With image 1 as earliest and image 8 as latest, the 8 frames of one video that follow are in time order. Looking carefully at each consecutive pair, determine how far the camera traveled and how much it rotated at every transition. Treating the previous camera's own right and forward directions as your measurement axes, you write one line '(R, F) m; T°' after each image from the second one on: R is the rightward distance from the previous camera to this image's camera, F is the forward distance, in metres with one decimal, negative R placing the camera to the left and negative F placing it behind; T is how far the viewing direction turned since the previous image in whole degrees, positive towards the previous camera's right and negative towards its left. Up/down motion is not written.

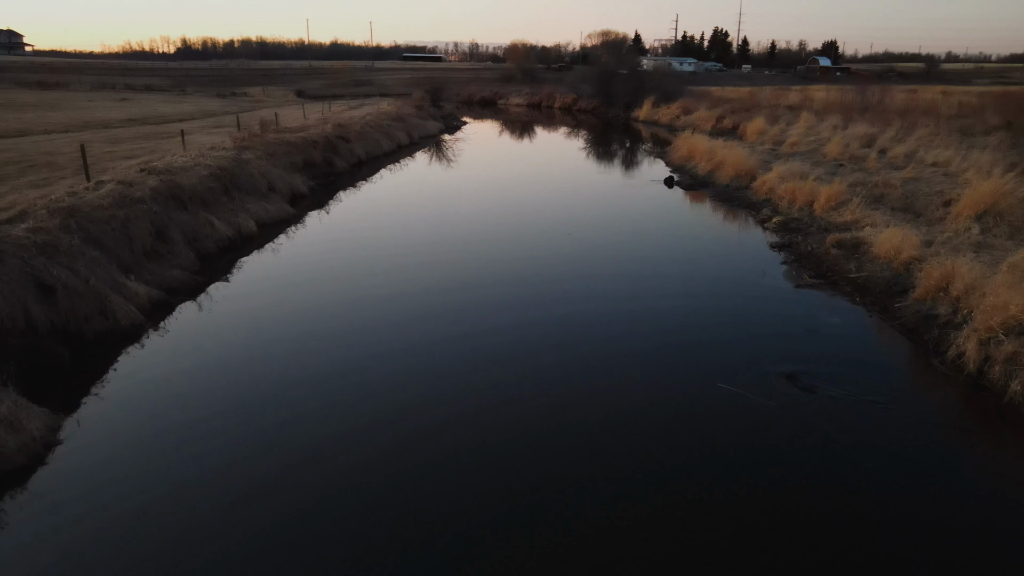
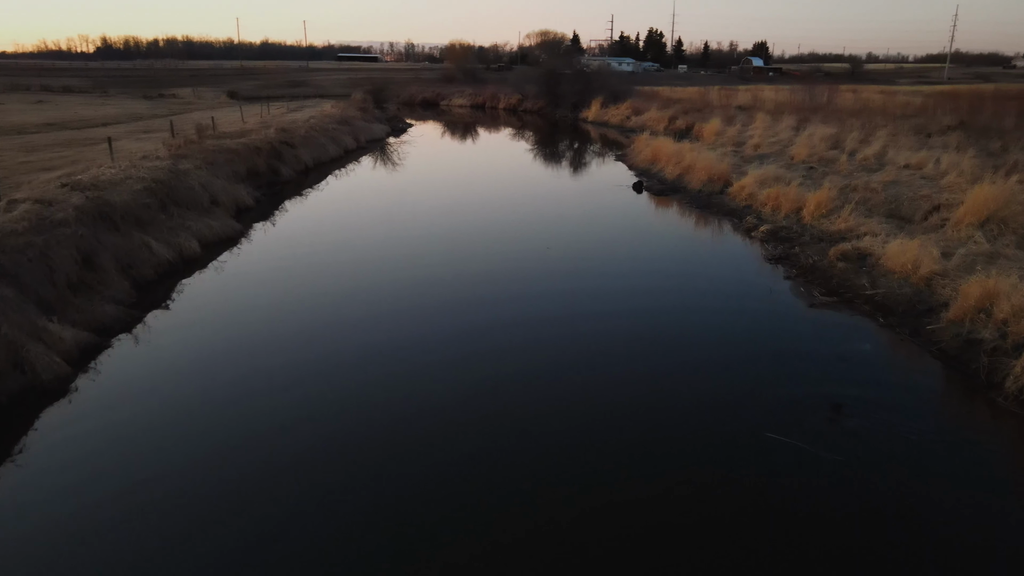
(-0.5, +0.9) m; +5°
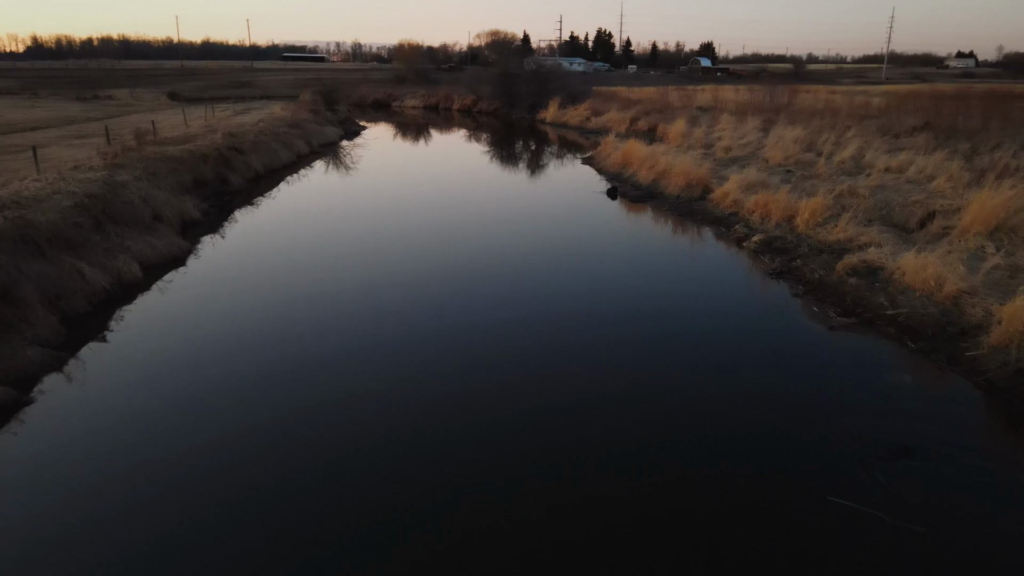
(-0.3, +0.8) m; +4°
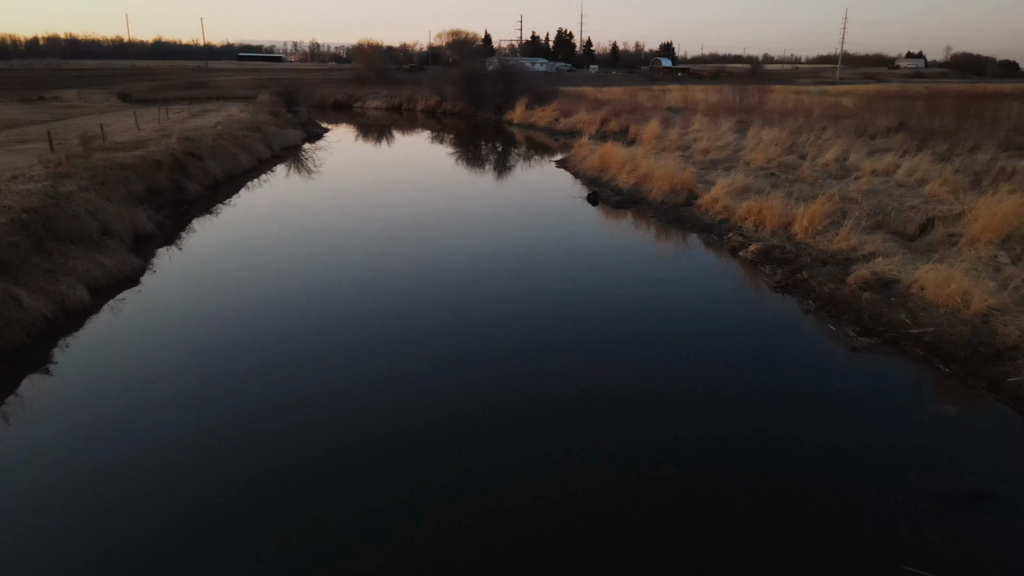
(-0.3, +0.7) m; +3°
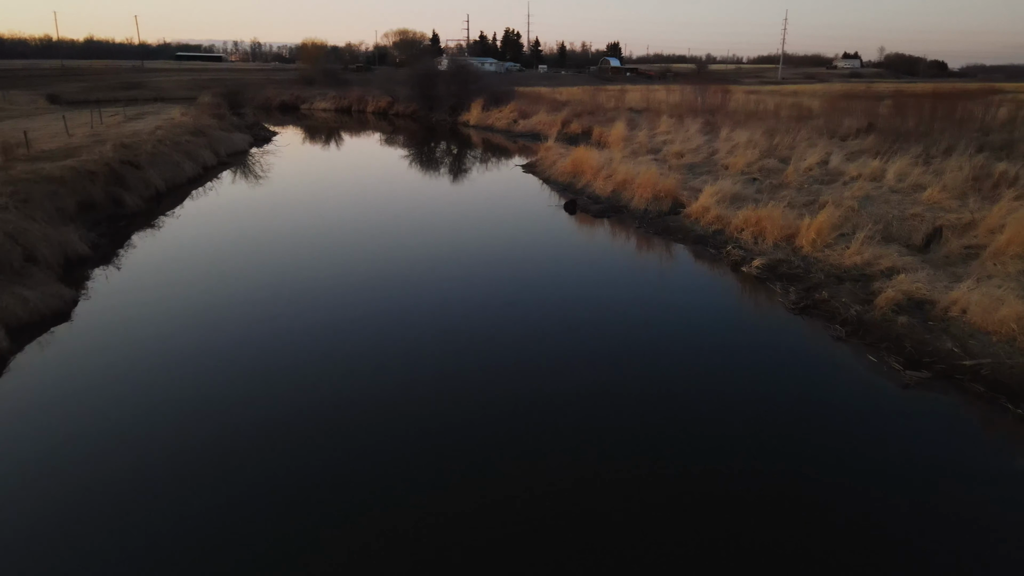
(-0.4, +0.9) m; +4°
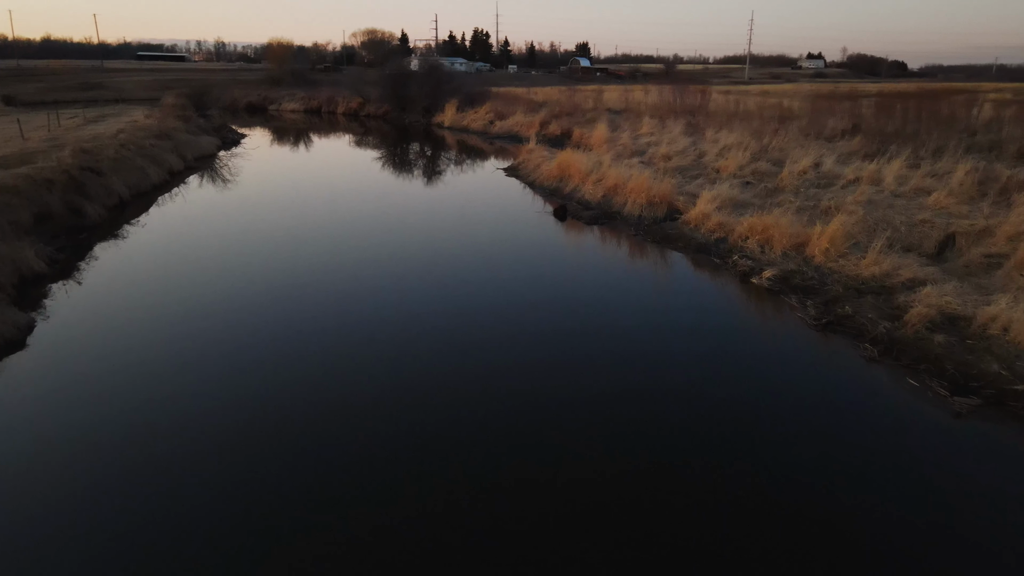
(-0.3, +0.6) m; +2°
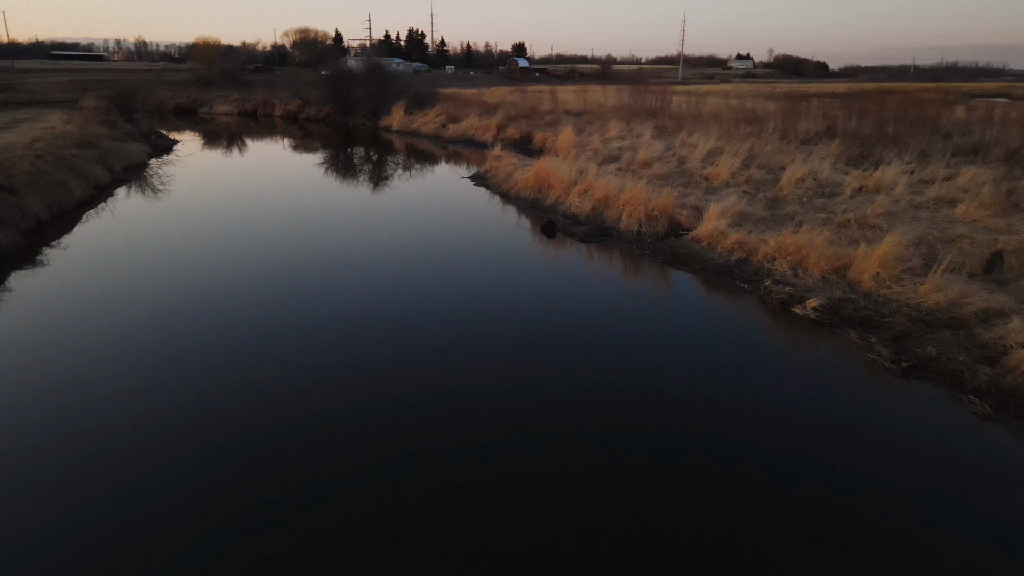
(-0.7, +1.3) m; +5°
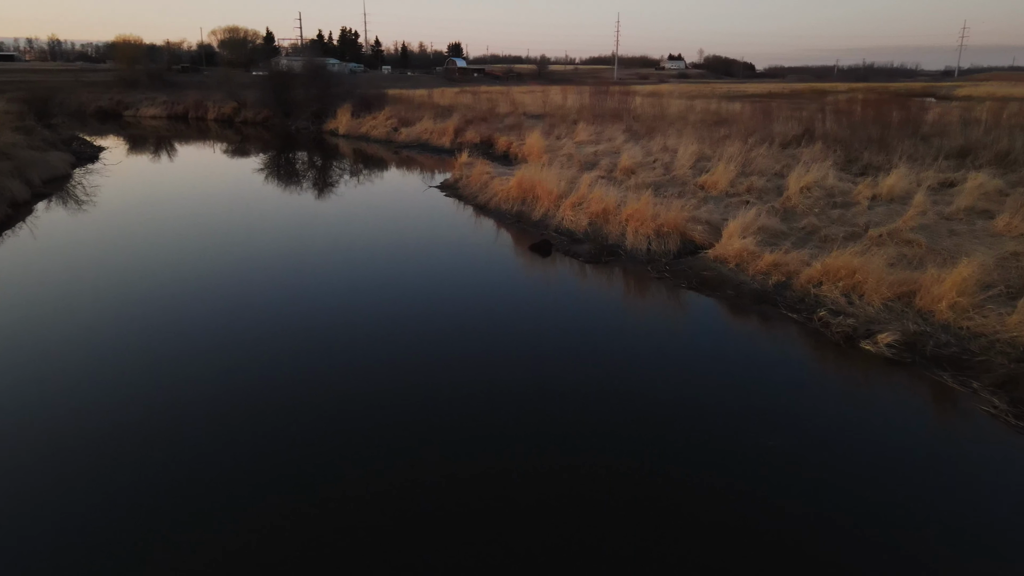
(-0.7, +1.2) m; +5°
